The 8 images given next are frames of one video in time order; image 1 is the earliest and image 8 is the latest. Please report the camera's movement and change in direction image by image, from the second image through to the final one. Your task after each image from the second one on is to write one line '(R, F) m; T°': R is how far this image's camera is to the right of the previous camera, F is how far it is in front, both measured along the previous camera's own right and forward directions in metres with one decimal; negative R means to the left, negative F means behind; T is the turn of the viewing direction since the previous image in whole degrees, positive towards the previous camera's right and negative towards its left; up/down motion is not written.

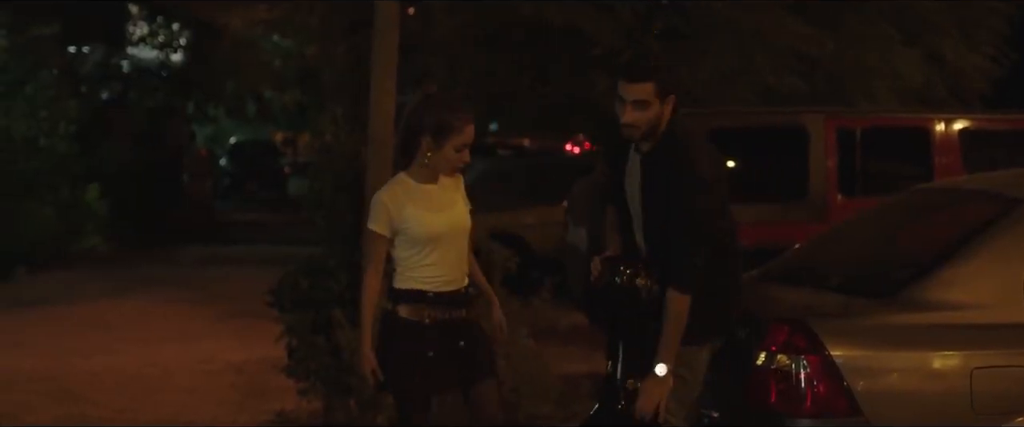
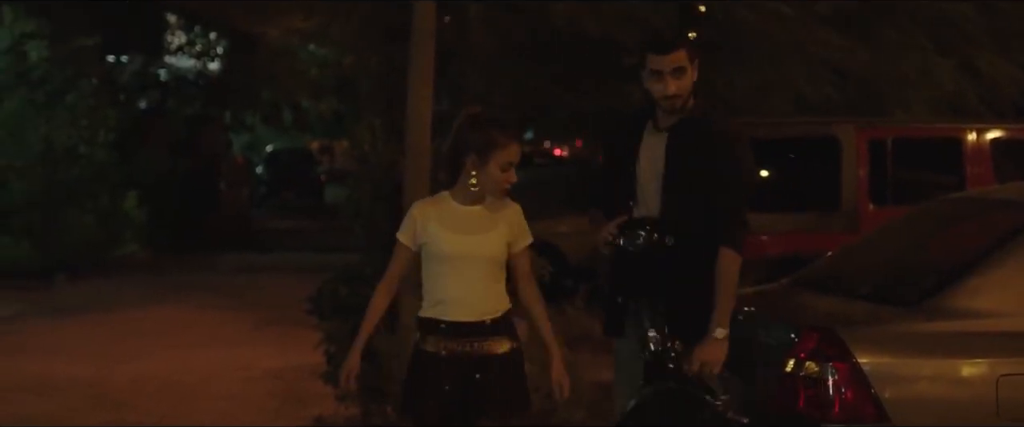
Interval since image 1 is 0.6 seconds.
(0.0, -0.1) m; -1°
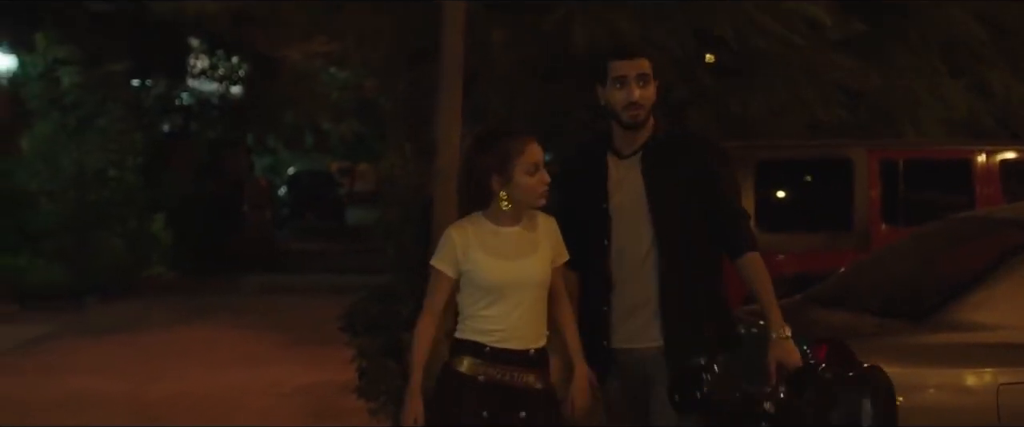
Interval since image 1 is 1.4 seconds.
(0.0, -0.3) m; -1°
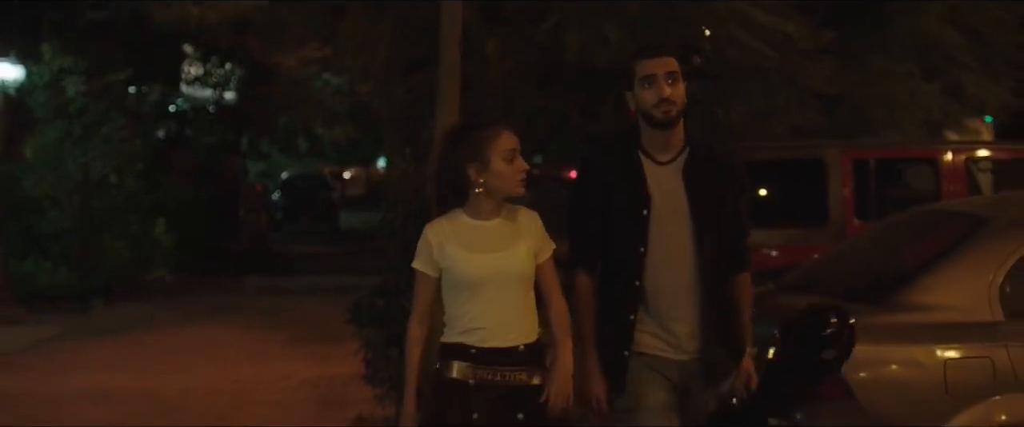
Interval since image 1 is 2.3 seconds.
(0.0, -0.5) m; 0°
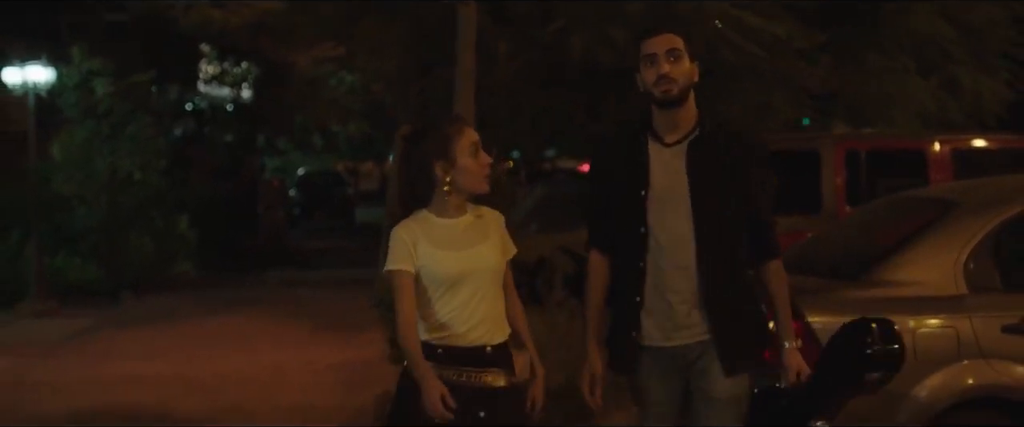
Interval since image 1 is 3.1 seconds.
(0.0, -0.5) m; -1°
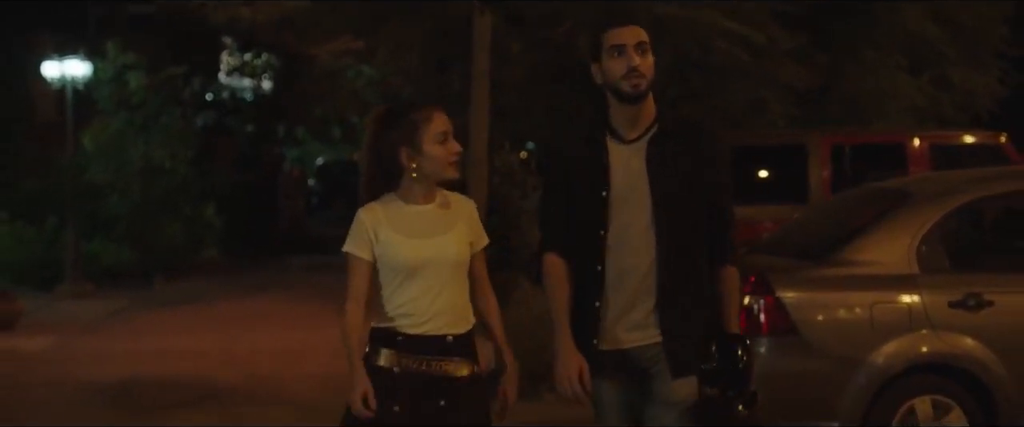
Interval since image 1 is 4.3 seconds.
(0.0, -0.7) m; -1°
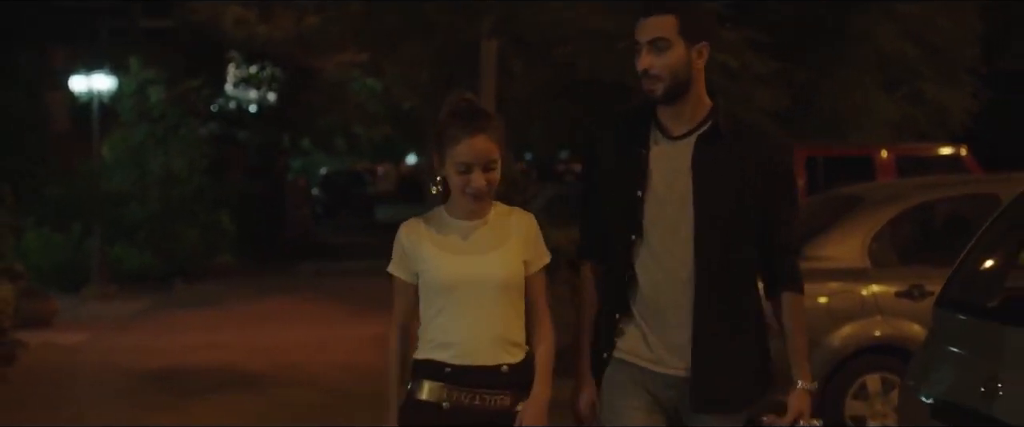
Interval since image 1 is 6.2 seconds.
(0.0, -0.9) m; 0°
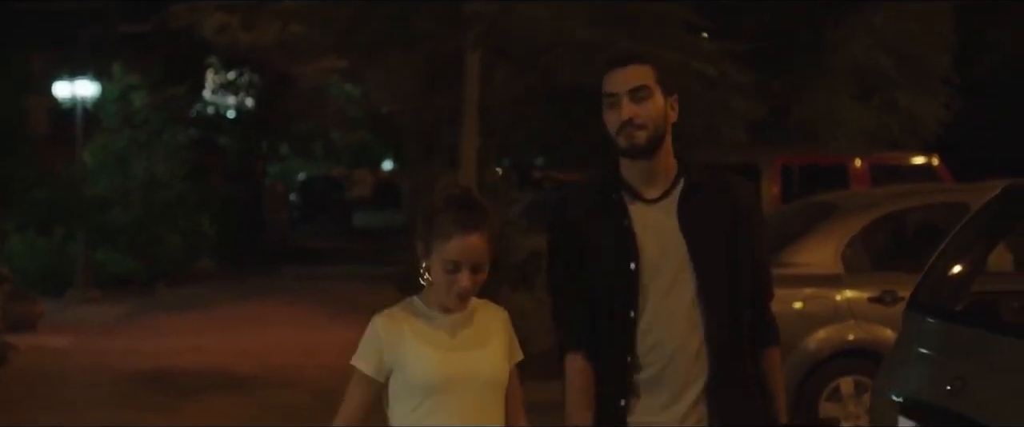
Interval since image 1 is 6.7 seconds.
(0.0, -0.2) m; +1°
